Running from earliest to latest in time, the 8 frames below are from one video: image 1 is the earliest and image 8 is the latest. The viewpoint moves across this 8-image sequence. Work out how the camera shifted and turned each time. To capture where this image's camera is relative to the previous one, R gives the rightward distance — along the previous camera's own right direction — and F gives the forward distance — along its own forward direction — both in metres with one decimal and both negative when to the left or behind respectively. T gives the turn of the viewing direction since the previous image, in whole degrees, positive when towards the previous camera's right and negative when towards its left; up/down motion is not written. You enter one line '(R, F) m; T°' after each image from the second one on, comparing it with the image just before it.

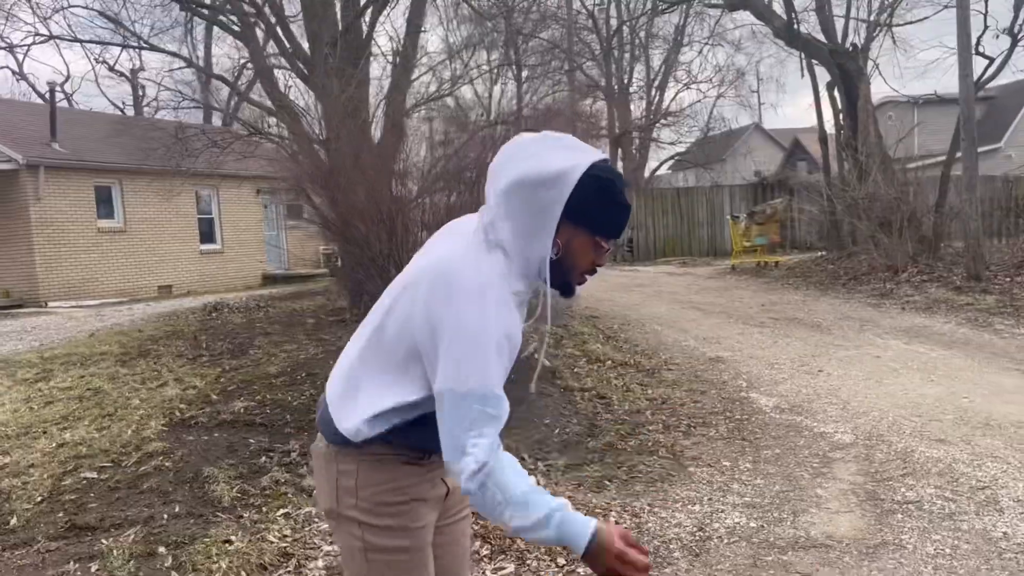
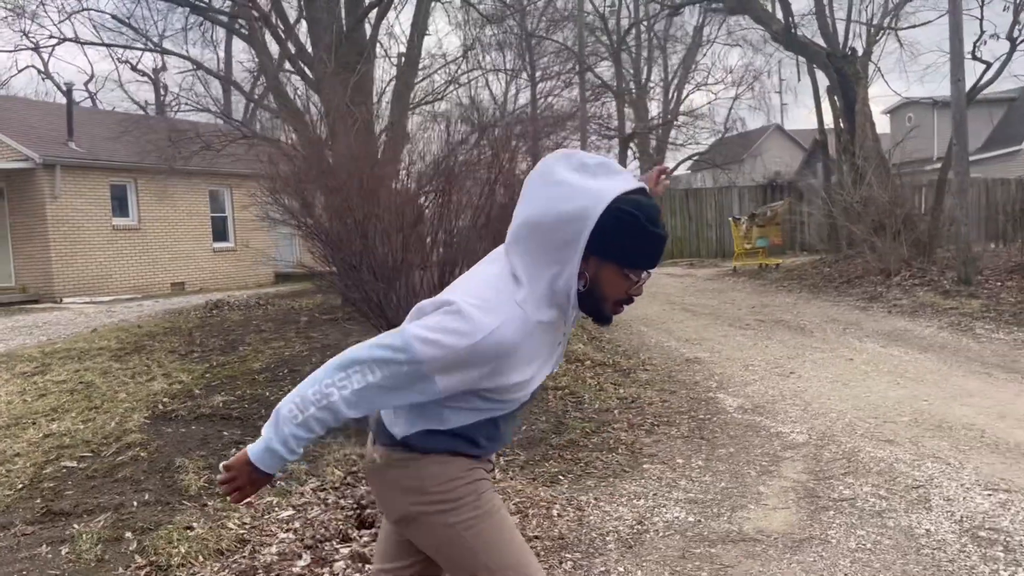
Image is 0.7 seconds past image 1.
(+0.3, -0.2) m; -1°
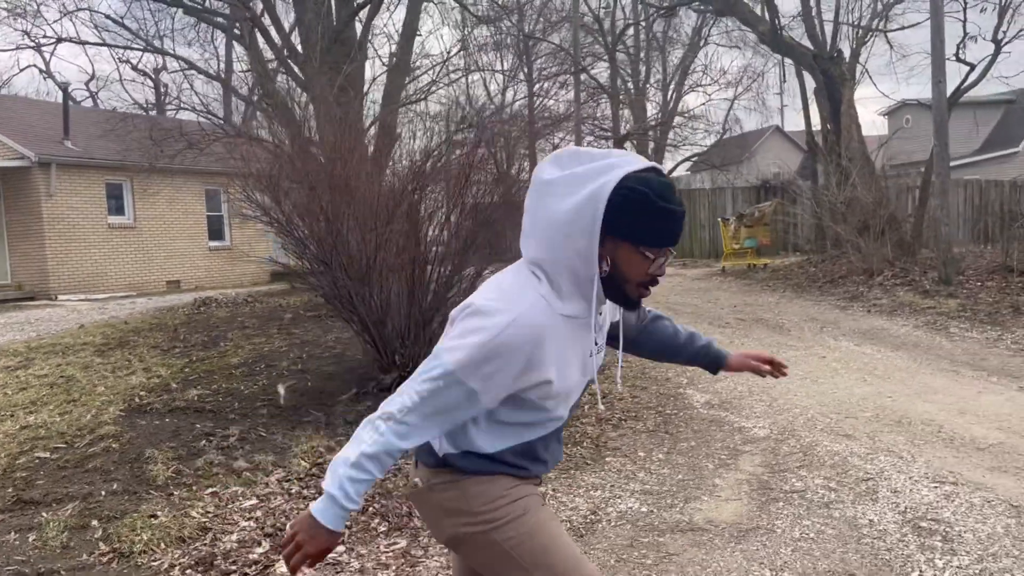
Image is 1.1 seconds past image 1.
(+0.2, -0.1) m; 0°
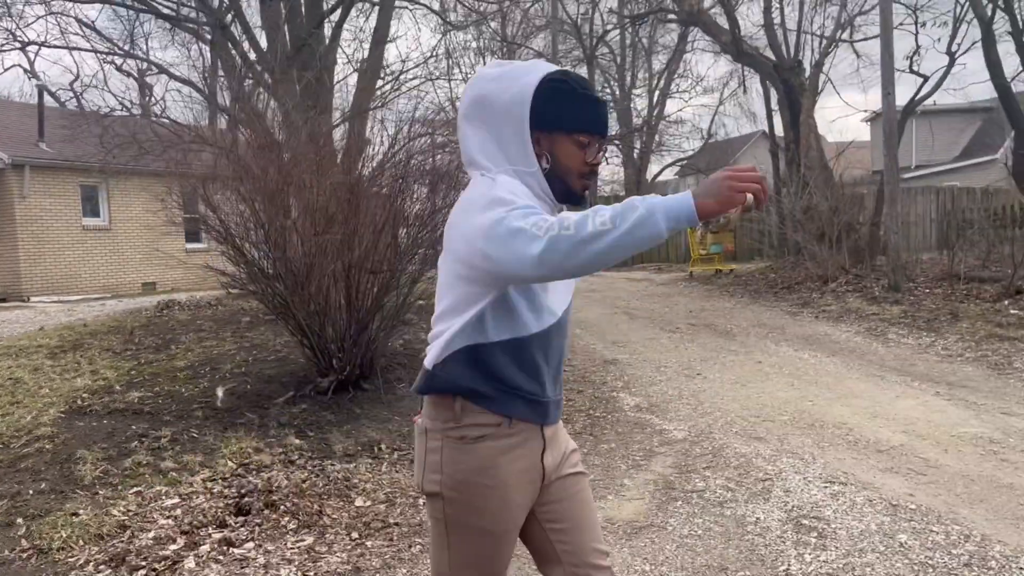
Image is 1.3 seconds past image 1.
(+0.4, -0.2) m; +1°
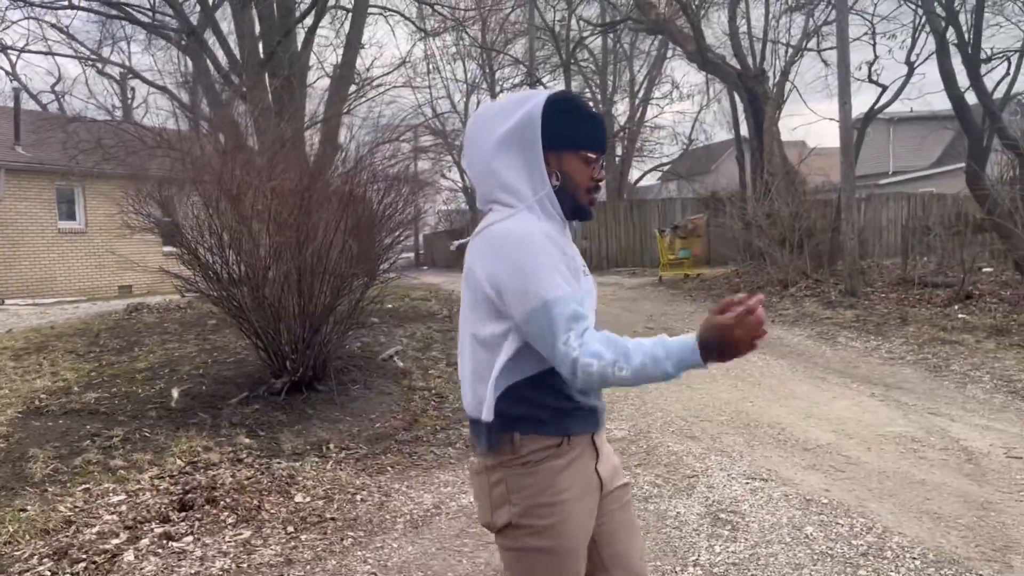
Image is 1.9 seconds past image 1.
(+0.3, -0.2) m; +1°
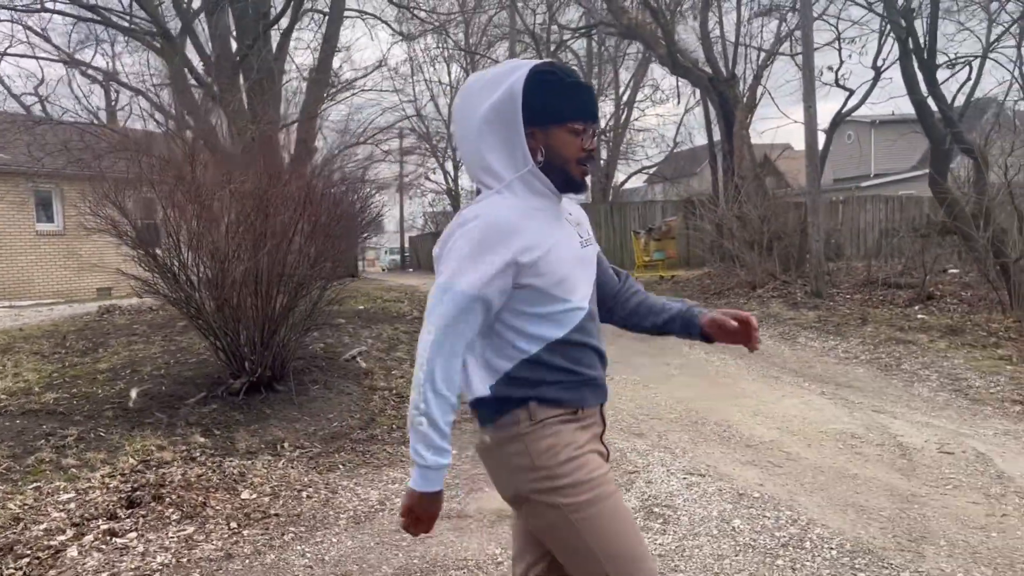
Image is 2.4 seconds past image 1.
(+0.2, -0.1) m; +1°
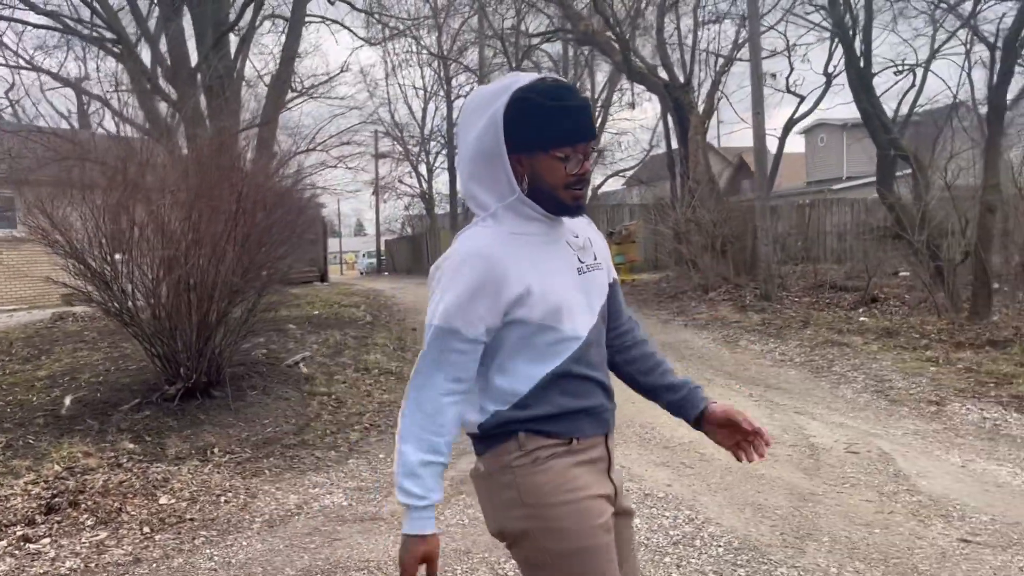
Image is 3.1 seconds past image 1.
(+0.4, -0.1) m; +1°
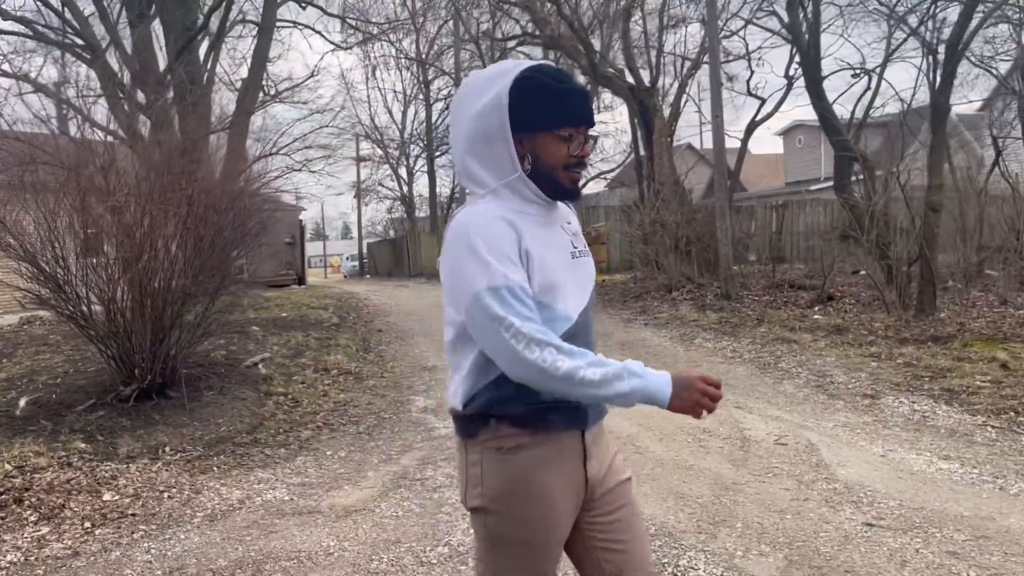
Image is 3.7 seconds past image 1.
(+0.3, -0.2) m; +1°
